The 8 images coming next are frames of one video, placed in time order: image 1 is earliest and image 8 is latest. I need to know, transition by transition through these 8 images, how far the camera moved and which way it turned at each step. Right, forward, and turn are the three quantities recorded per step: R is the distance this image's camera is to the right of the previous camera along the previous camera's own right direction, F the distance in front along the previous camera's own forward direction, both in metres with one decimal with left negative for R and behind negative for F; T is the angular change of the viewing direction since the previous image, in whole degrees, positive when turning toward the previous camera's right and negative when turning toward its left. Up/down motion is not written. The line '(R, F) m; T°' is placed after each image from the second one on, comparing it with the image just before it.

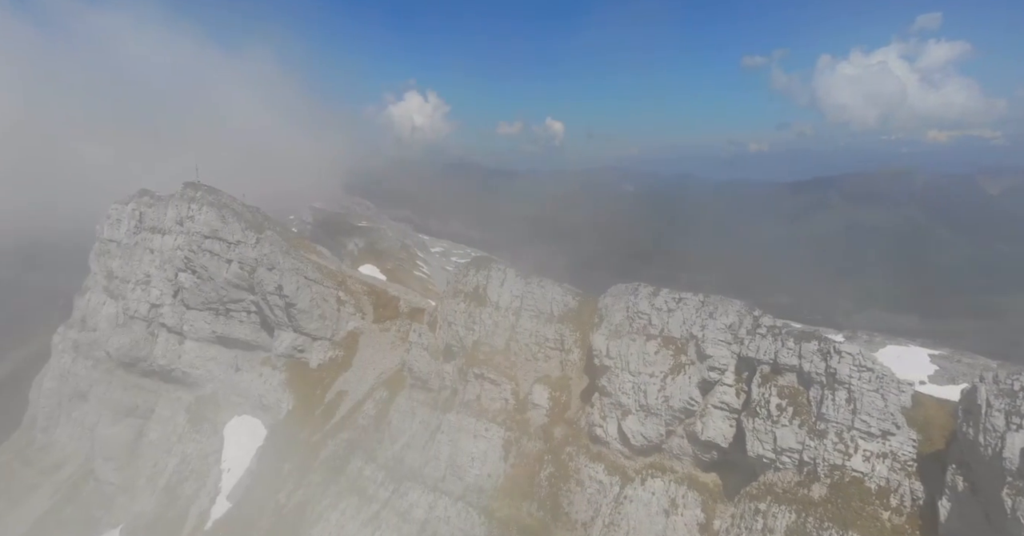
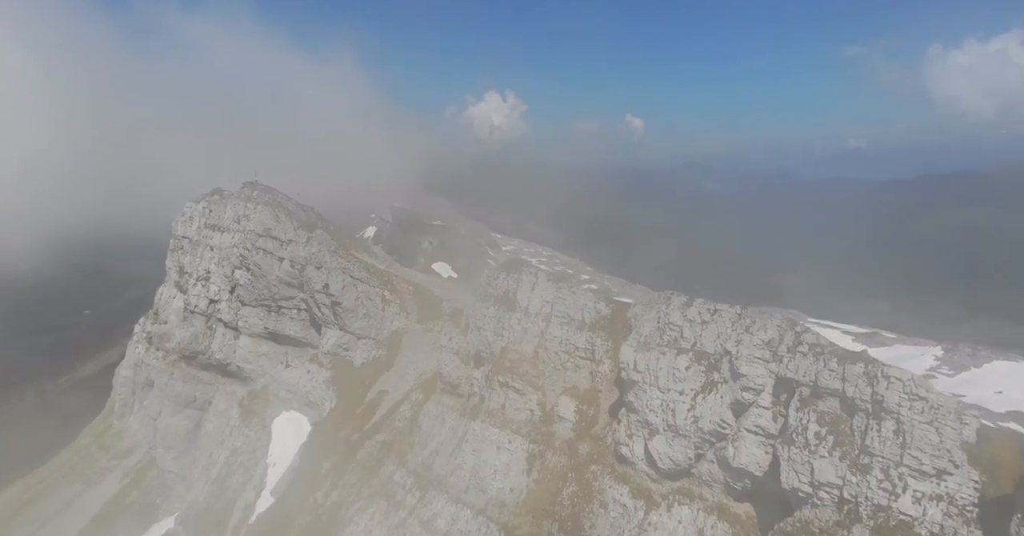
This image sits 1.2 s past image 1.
(+4.2, +2.8) m; -7°
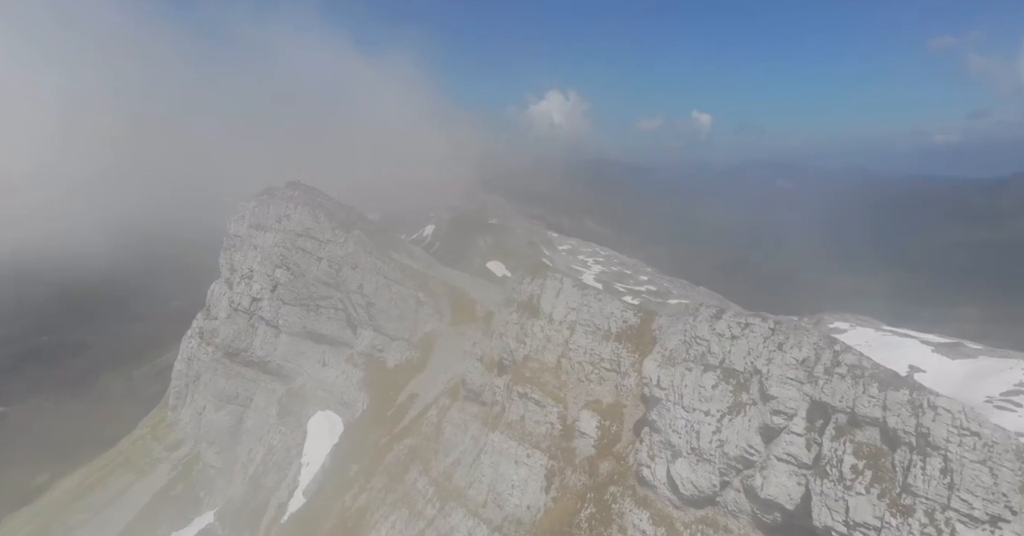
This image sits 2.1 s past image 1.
(+3.2, +2.5) m; -6°
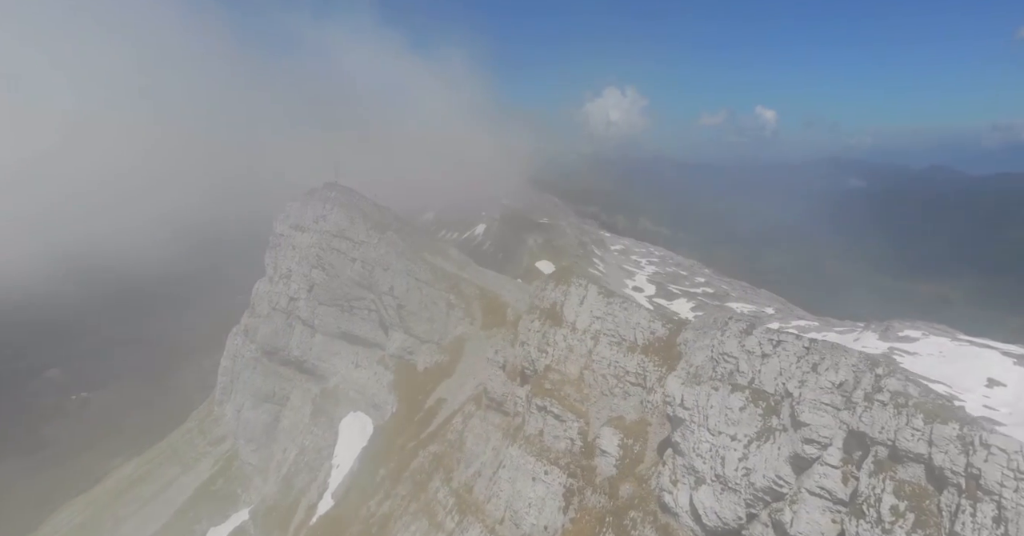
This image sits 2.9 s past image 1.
(+2.8, +2.5) m; -5°
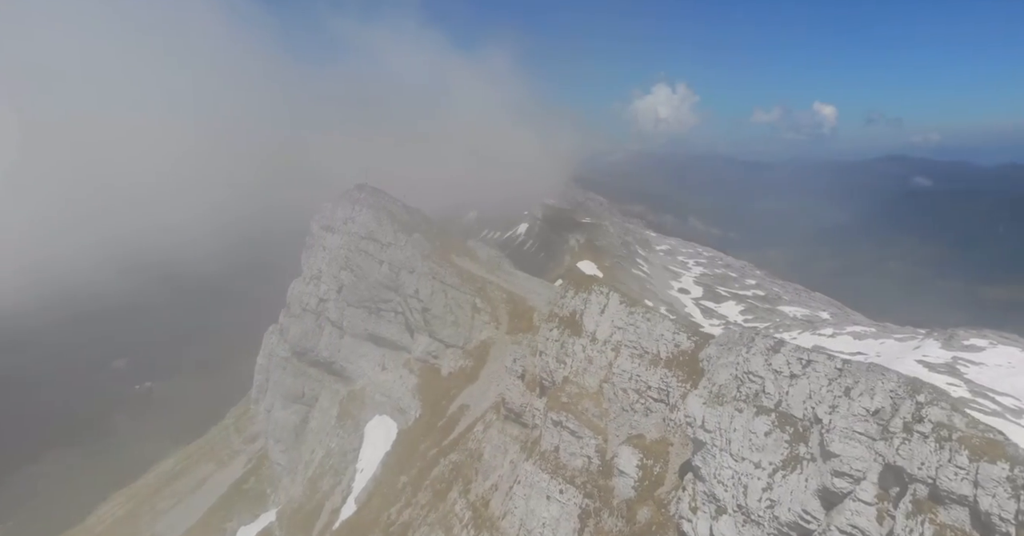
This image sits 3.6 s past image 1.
(+2.3, +2.4) m; -4°
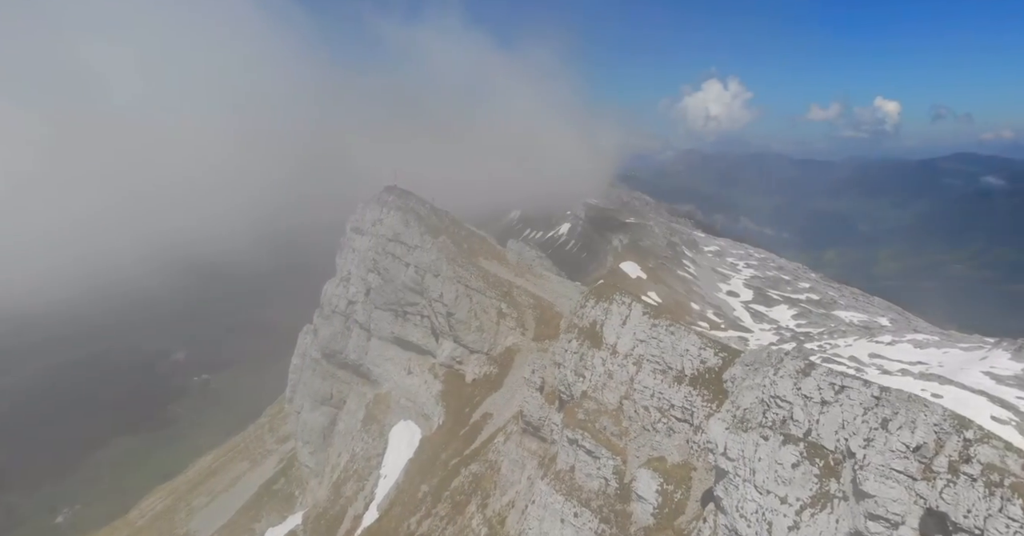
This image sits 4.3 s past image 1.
(+2.2, +2.5) m; -4°
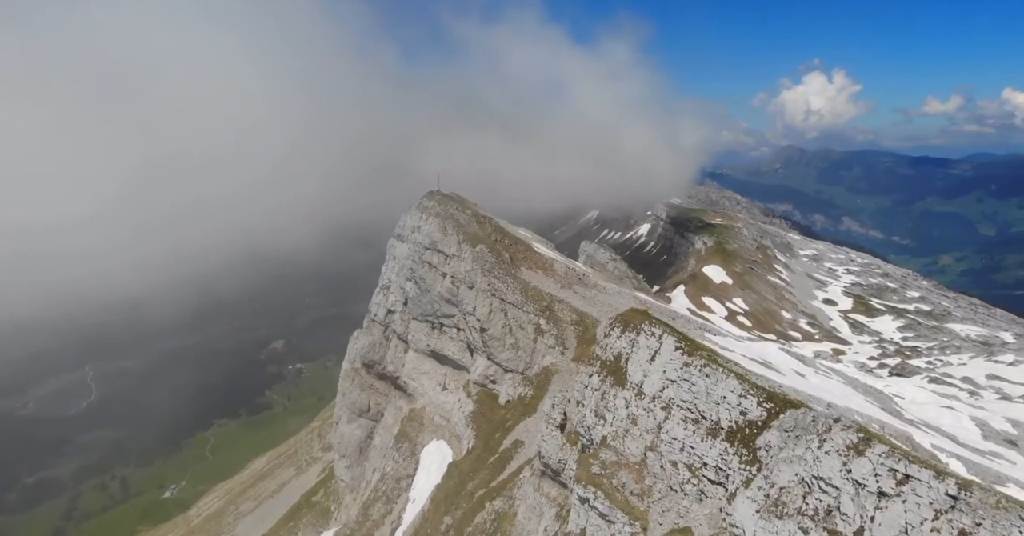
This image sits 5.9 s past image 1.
(+4.8, +6.7) m; -8°
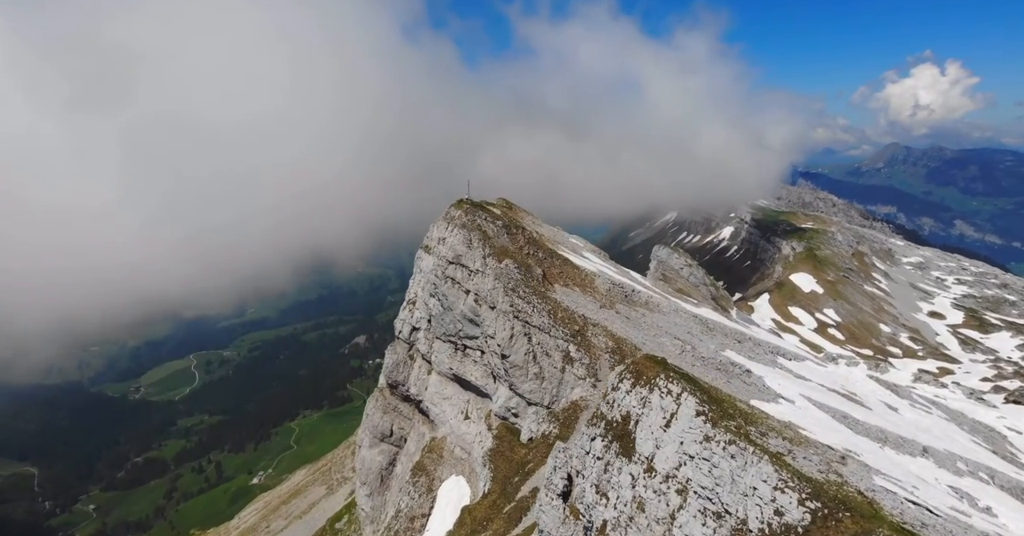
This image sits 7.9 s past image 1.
(+5.4, +8.7) m; -8°
